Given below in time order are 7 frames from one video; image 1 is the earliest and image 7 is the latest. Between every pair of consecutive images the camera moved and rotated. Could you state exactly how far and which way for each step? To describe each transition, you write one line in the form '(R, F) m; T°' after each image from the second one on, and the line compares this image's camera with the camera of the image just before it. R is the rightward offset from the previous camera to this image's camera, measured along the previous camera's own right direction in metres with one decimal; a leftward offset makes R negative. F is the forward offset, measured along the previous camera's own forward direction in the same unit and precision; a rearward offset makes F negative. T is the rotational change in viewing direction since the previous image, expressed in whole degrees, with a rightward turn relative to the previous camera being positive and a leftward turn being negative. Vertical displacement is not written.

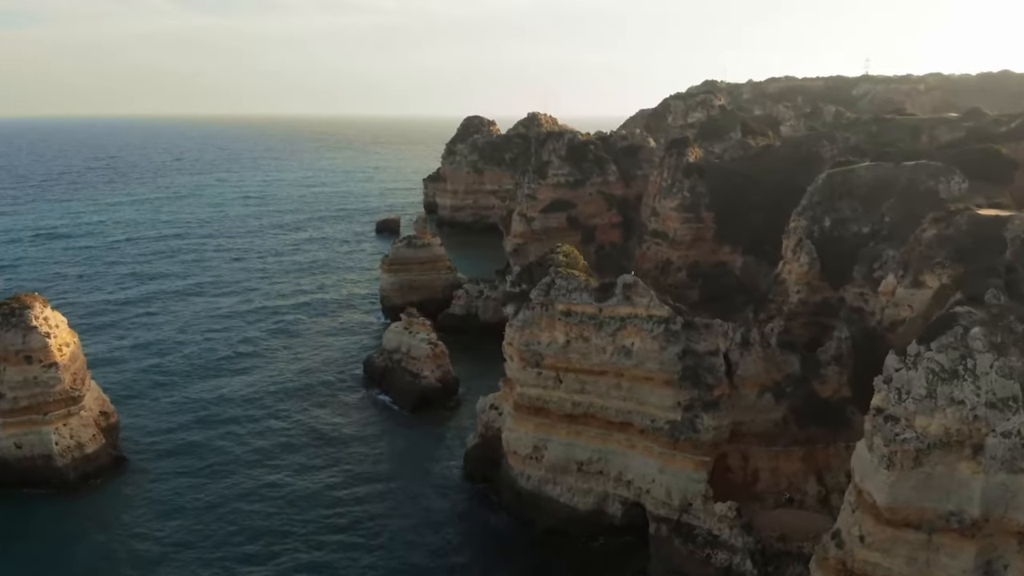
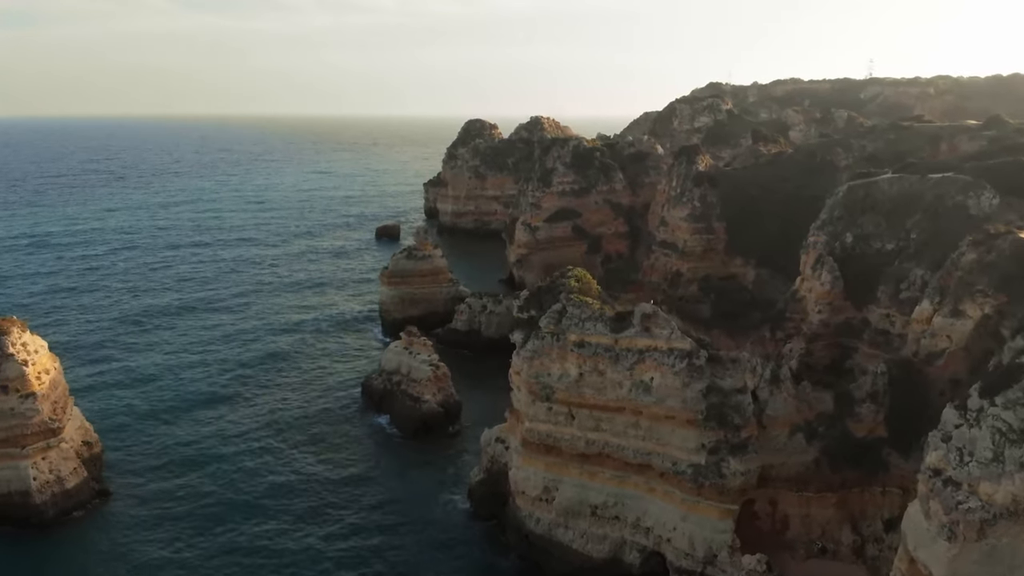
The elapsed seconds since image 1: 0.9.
(-0.2, +1.5) m; 0°
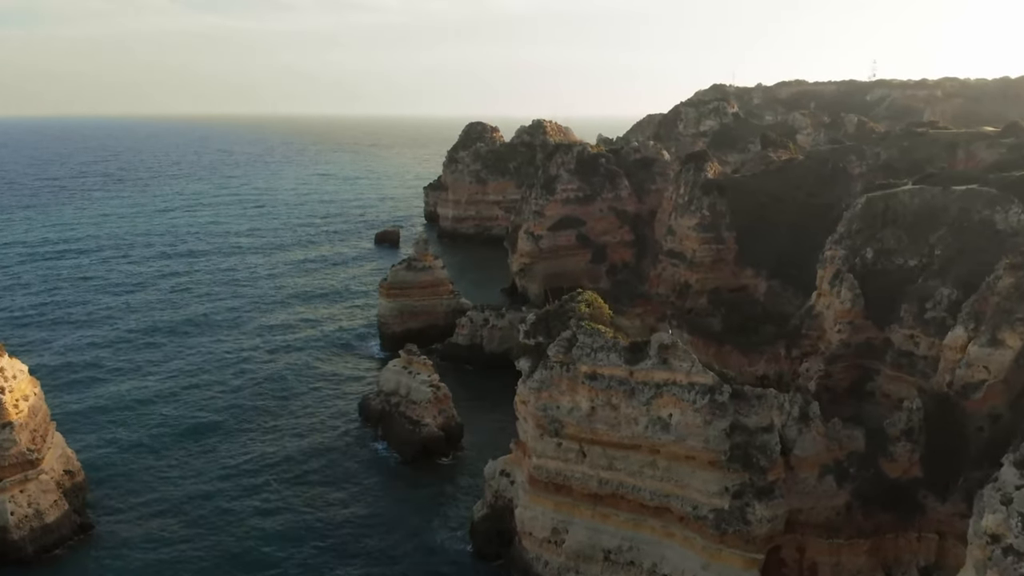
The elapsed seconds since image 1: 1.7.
(-0.2, +1.3) m; 0°
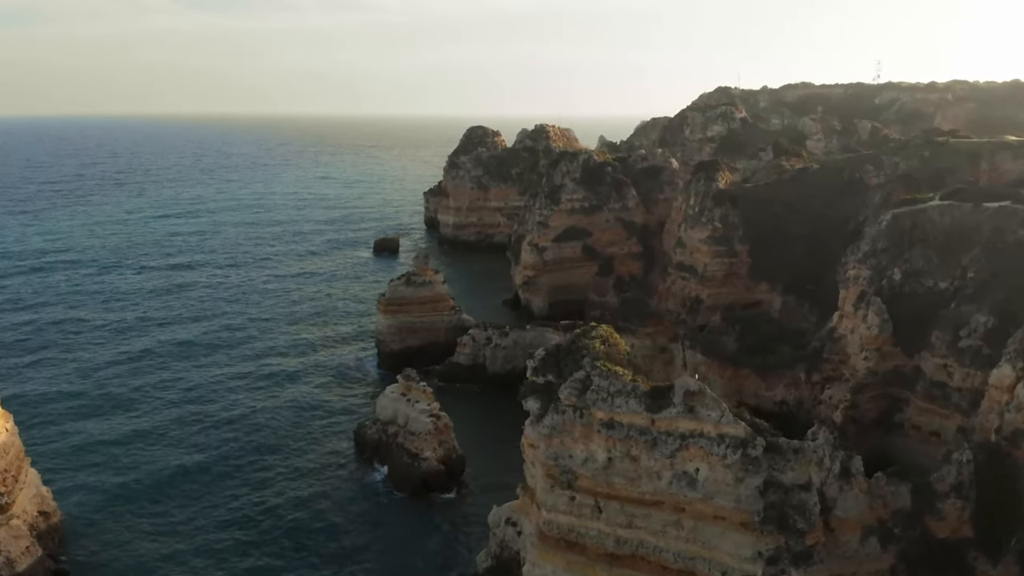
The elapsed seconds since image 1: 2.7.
(-0.2, +1.6) m; 0°
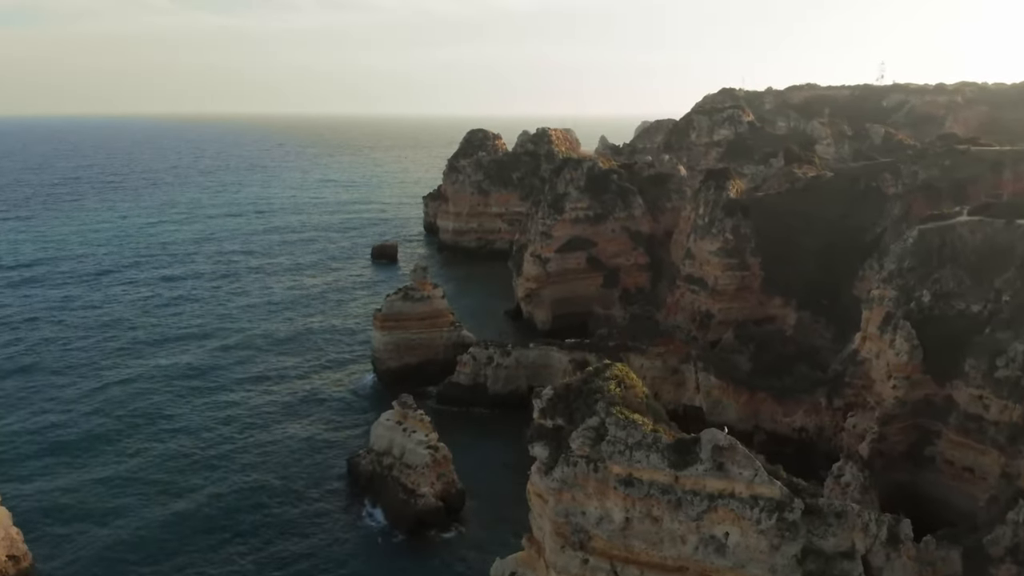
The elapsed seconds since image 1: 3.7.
(-0.1, +1.6) m; 0°
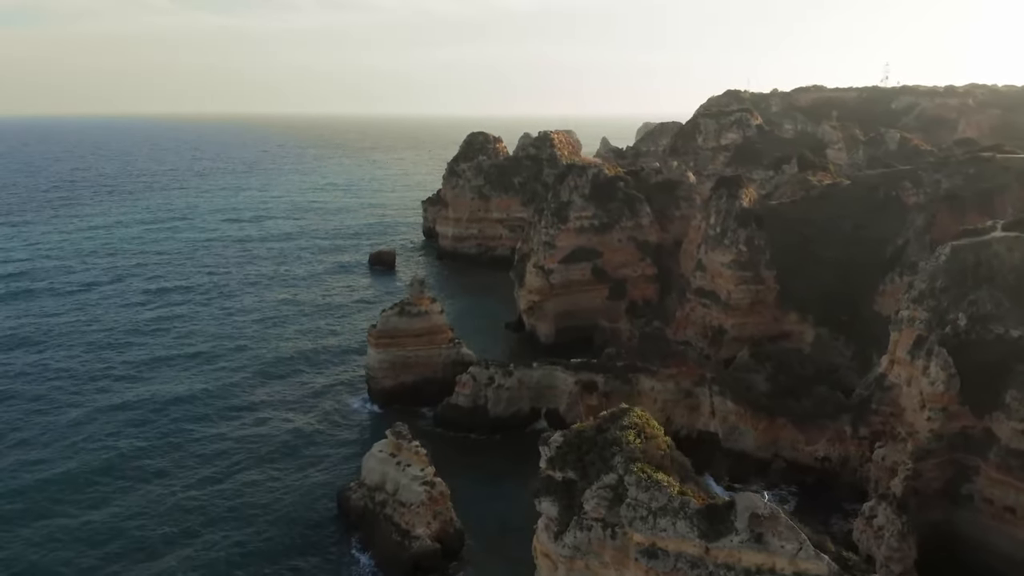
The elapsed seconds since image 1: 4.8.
(-0.1, +1.8) m; 0°
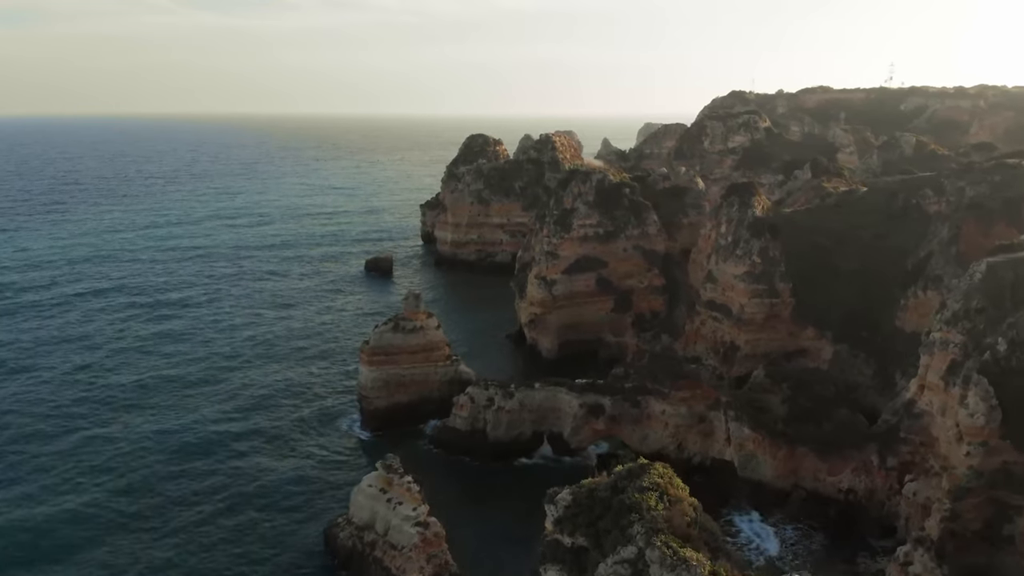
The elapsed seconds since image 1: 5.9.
(0.0, +1.8) m; 0°
